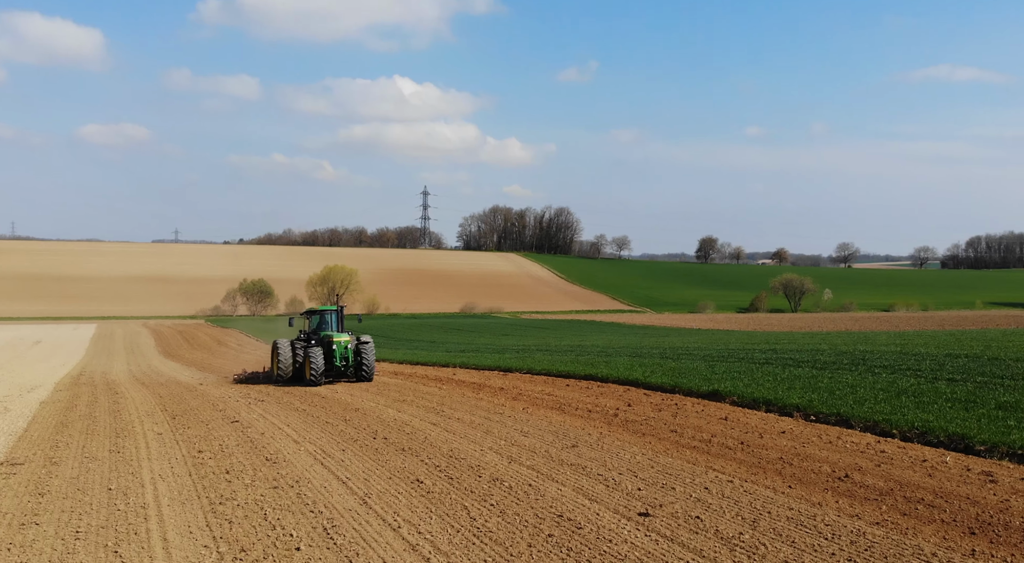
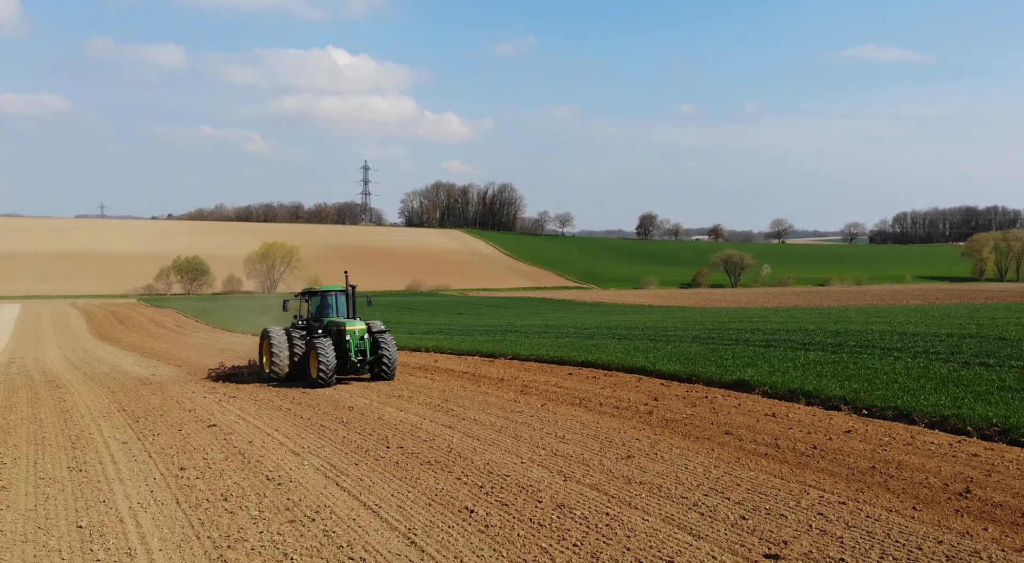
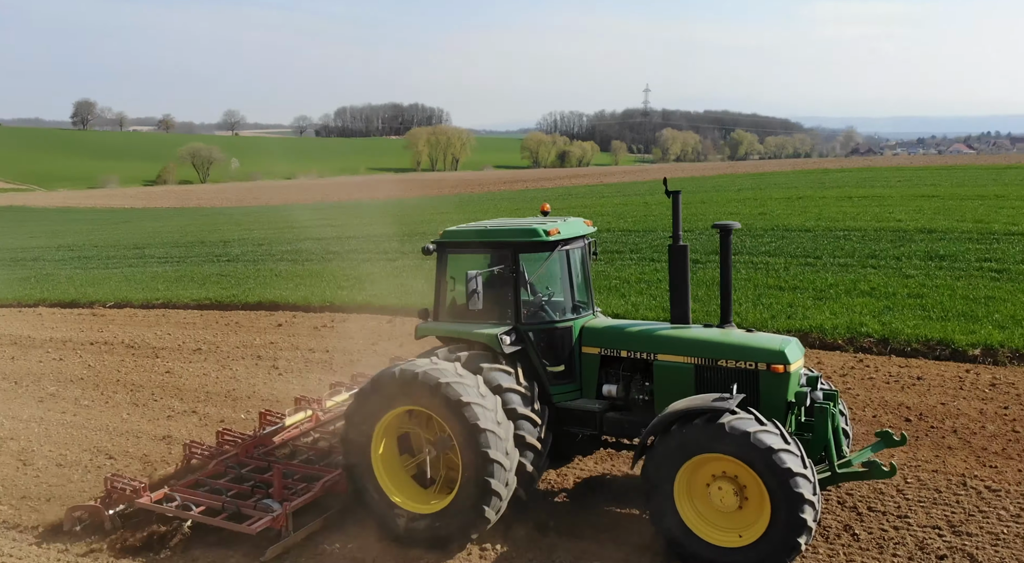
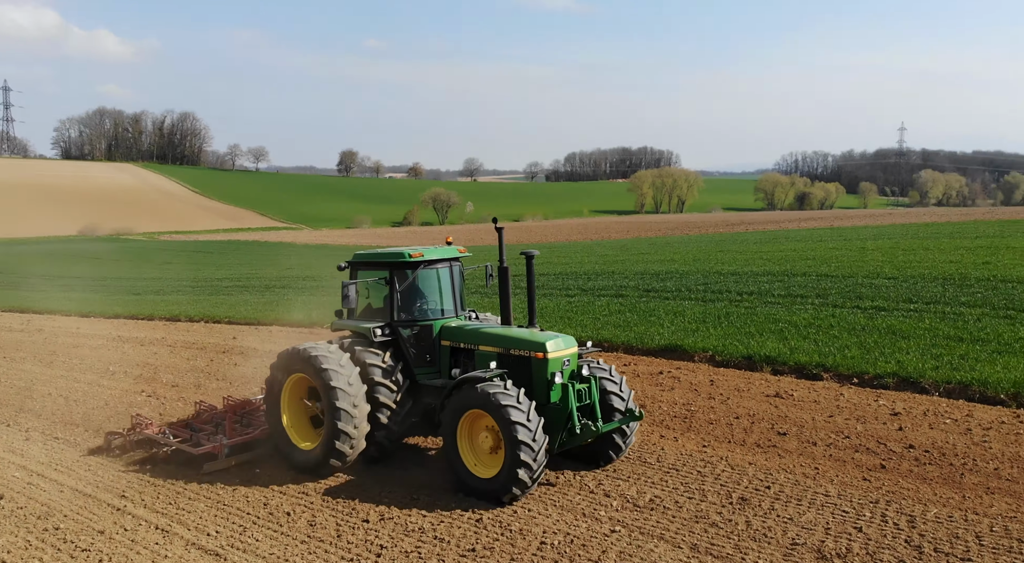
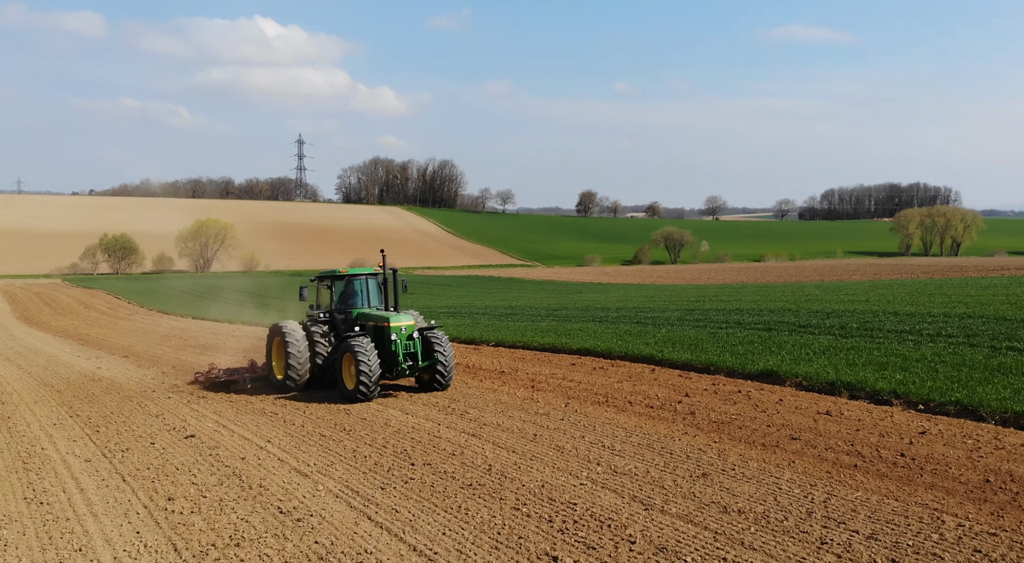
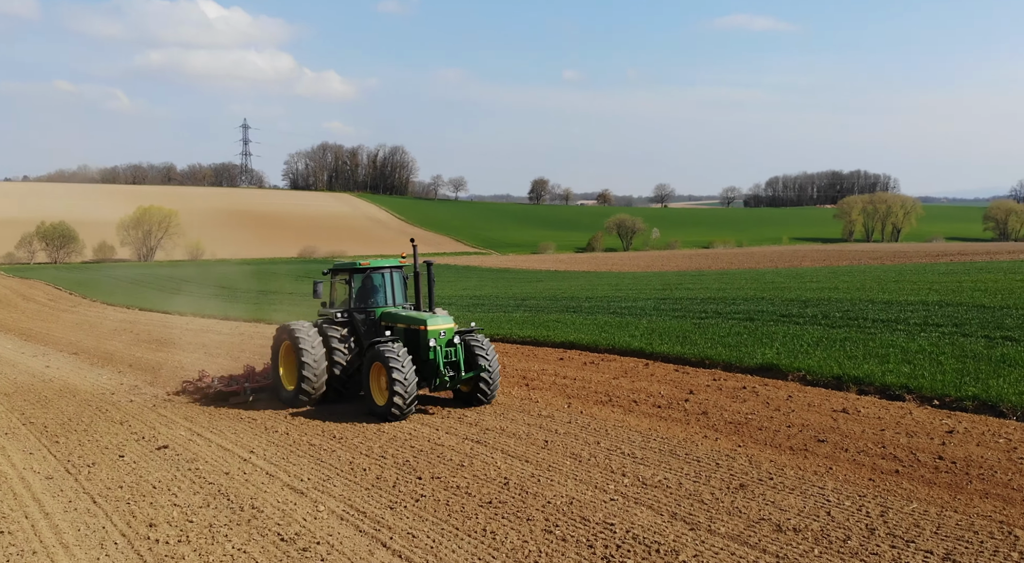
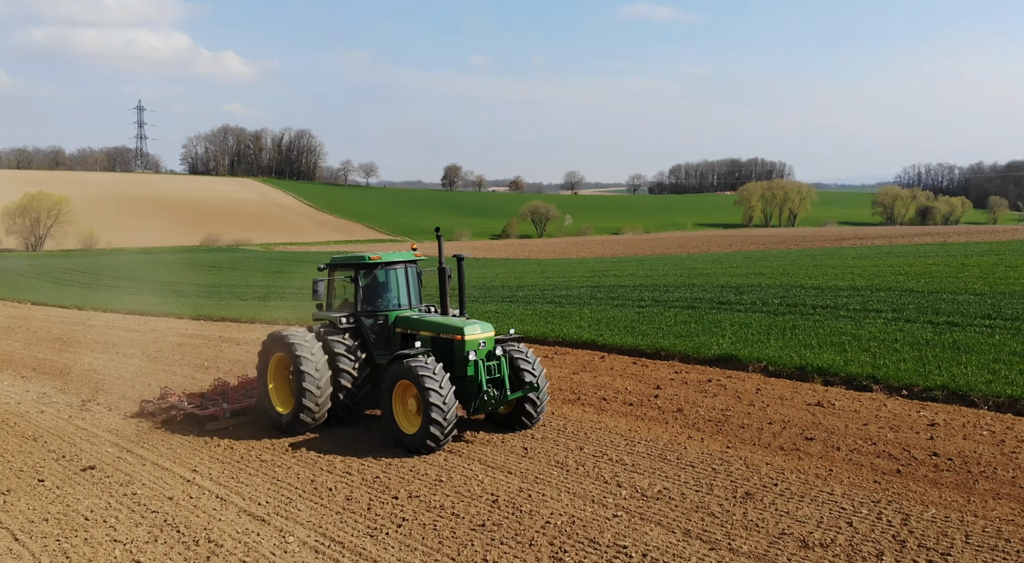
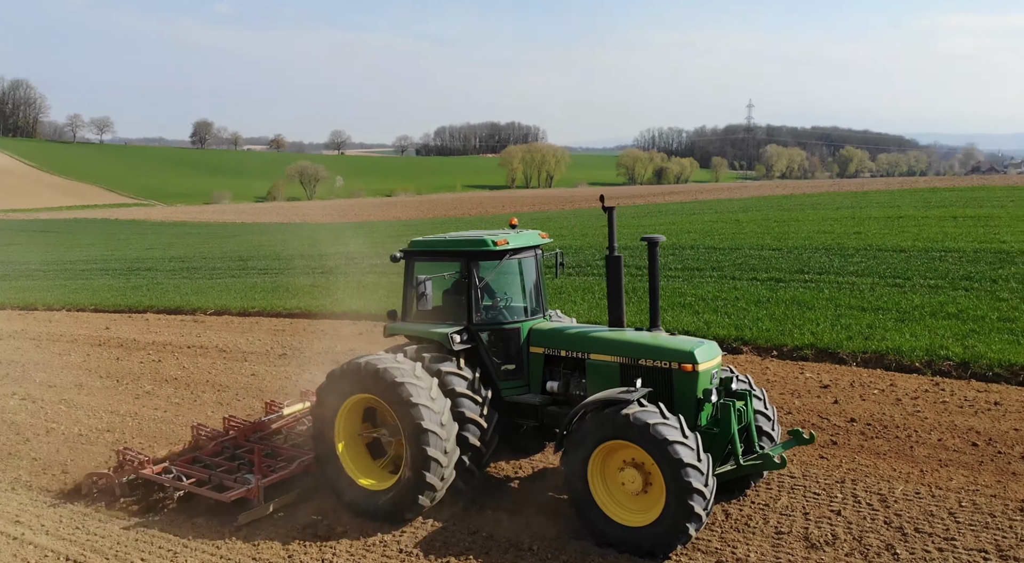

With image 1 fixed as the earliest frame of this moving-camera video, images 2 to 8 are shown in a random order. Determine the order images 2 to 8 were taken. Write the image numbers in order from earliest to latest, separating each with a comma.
2, 5, 6, 7, 4, 8, 3
